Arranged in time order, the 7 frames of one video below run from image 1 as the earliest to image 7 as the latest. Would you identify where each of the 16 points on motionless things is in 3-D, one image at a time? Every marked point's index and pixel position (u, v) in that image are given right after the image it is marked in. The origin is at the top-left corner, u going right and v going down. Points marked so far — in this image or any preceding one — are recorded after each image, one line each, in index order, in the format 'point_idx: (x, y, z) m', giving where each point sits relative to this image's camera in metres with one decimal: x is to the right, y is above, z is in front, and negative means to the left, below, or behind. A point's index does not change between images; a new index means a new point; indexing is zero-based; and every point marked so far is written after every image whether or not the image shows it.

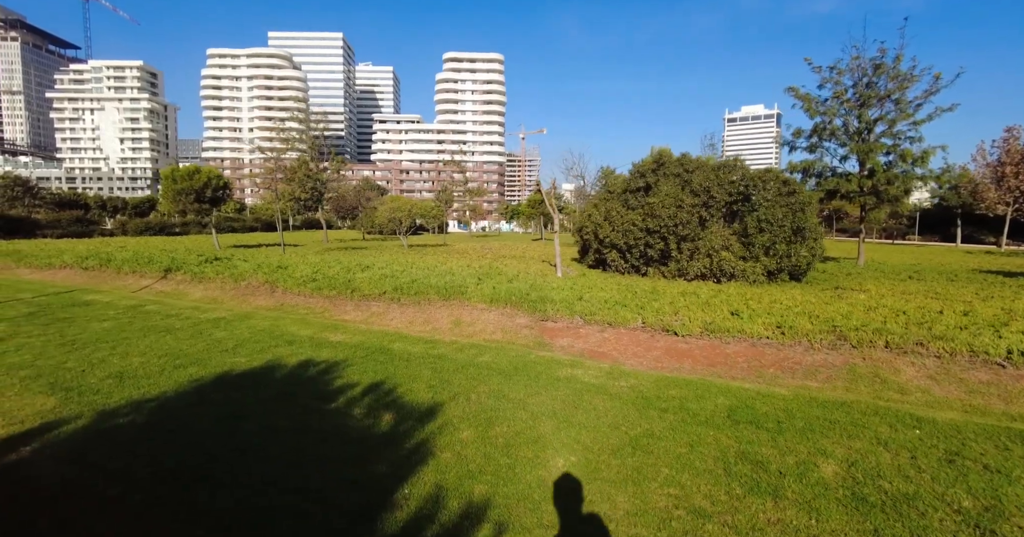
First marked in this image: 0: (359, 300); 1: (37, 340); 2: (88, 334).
0: (-3.5, -0.7, +11.5) m
1: (-7.4, -1.1, +7.8) m
2: (-7.0, -1.1, +8.3) m
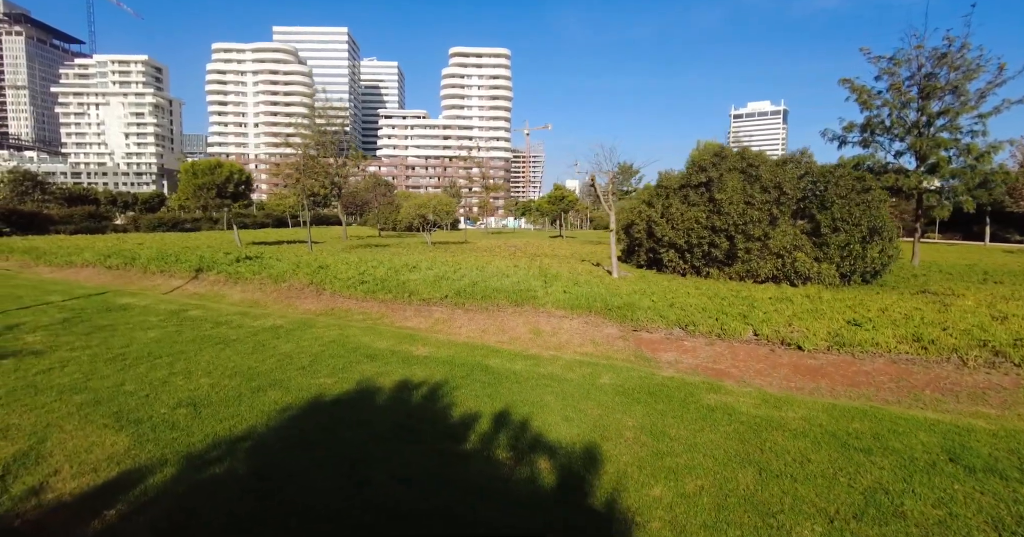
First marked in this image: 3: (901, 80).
0: (-2.0, -0.8, +10.6) m
1: (-5.9, -1.2, +6.9) m
2: (-5.4, -1.1, +7.3) m
3: (+15.5, +7.5, +20.0) m
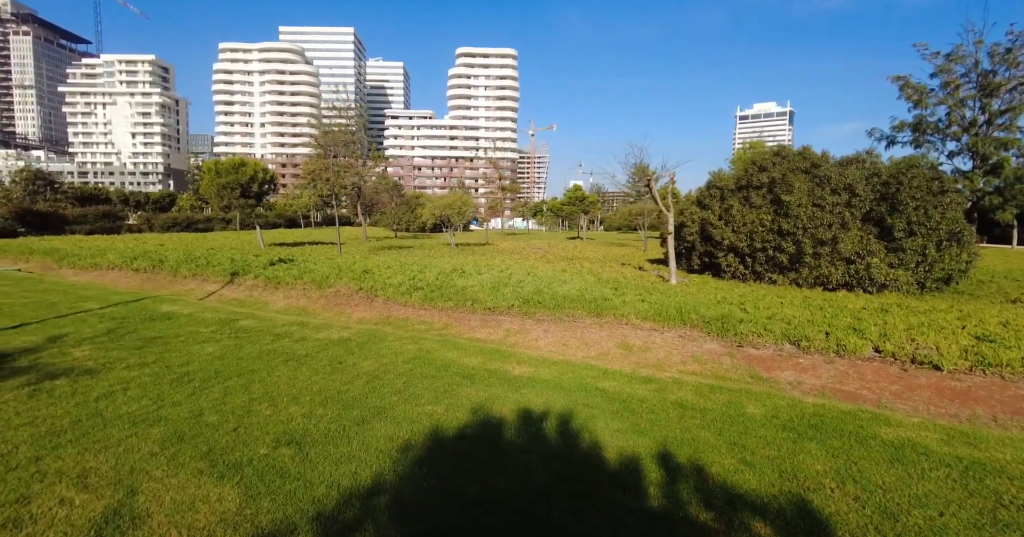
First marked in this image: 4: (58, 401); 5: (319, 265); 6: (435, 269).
0: (-0.6, -0.9, +9.8) m
1: (-4.5, -1.3, +6.1) m
2: (-4.0, -1.2, +6.5) m
3: (+16.9, +7.3, +19.1) m
4: (-4.7, -1.4, +5.2) m
5: (-5.6, +0.1, +14.5) m
6: (-2.1, 0.0, +14.0) m
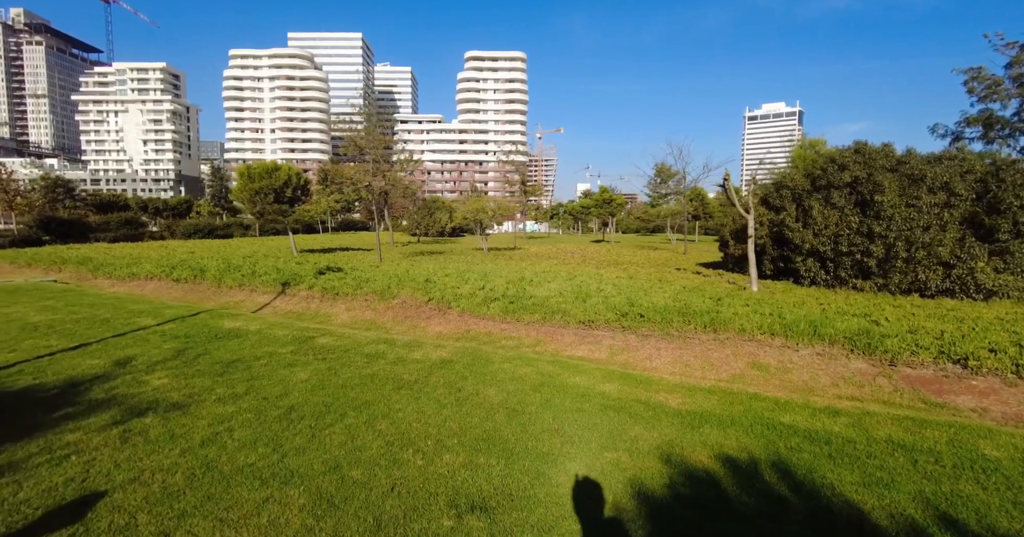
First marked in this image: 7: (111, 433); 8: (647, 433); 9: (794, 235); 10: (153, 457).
0: (+1.1, -1.0, +8.9) m
1: (-2.8, -1.4, +5.2) m
2: (-2.4, -1.4, +5.6) m
3: (+18.7, +7.2, +18.1) m
4: (-3.0, -1.5, +4.3) m
5: (-3.8, -0.1, +13.7) m
6: (-0.4, -0.2, +13.1) m
7: (-3.7, -1.5, +4.6) m
8: (+1.2, -1.5, +4.7) m
9: (+7.9, +0.9, +14.1) m
10: (-3.0, -1.6, +4.2) m
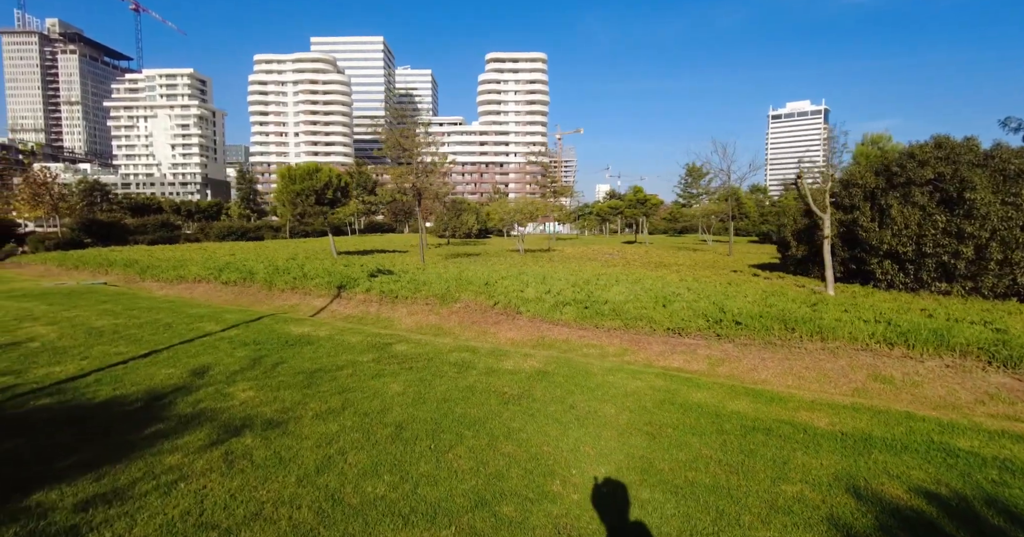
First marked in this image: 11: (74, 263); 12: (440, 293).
0: (+2.5, -1.1, +8.3) m
1: (-1.6, -1.5, +4.8) m
2: (-1.2, -1.4, +5.2) m
3: (+20.3, +7.1, +16.9) m
4: (-1.9, -1.6, +3.9) m
5: (-2.3, -0.2, +13.2) m
6: (+1.1, -0.3, +12.5) m
7: (-2.5, -1.5, +4.2) m
8: (+2.4, -1.6, +4.1) m
9: (+9.4, +0.9, +13.2) m
10: (-1.8, -1.6, +3.7) m
11: (-15.9, +0.2, +18.2) m
12: (-1.6, -0.5, +10.8) m
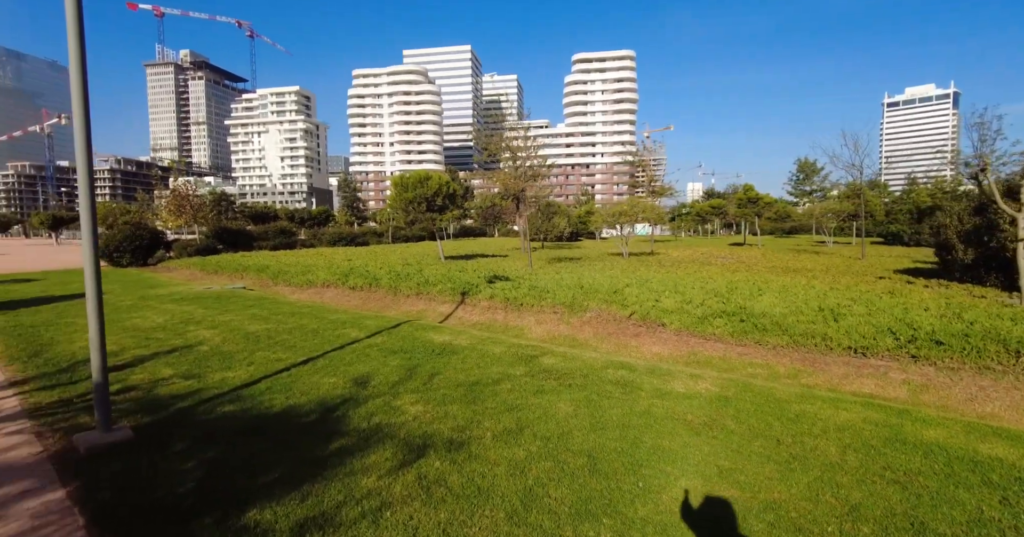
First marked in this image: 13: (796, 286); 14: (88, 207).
0: (+4.7, -1.2, +7.2) m
1: (+0.1, -1.6, +4.4) m
2: (+0.6, -1.6, +4.7) m
3: (+23.7, +6.9, +12.9) m
4: (-0.3, -1.7, +3.6) m
5: (+0.8, -0.4, +12.9) m
6: (+4.0, -0.4, +11.7) m
7: (-0.8, -1.7, +4.0) m
8: (+4.0, -1.7, +3.1) m
9: (+12.3, +0.7, +11.0) m
10: (-0.2, -1.7, +3.4) m
11: (-11.8, 0.0, +20.0) m
12: (+1.2, -0.7, +10.4) m
13: (+7.1, -0.4, +12.6) m
14: (-3.8, +0.5, +4.5) m
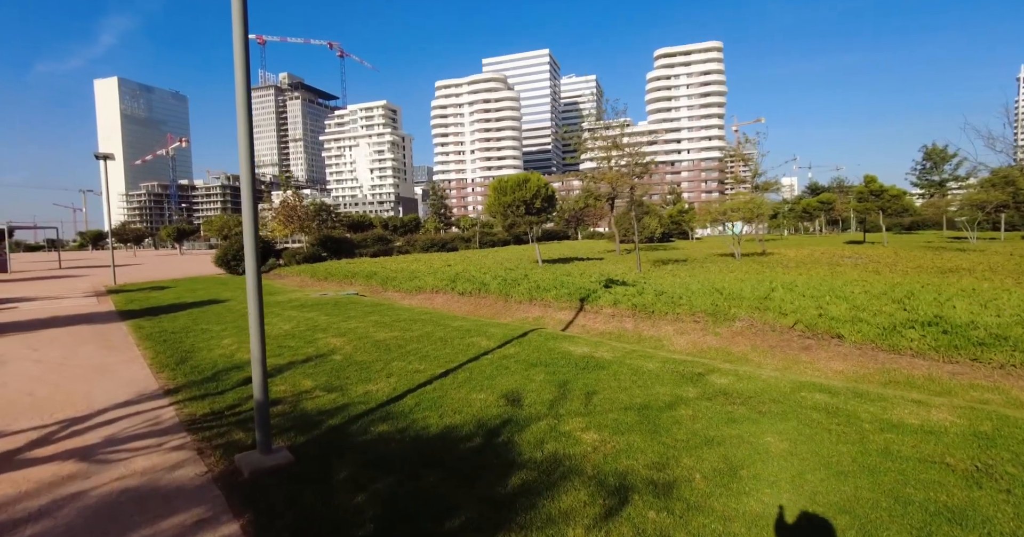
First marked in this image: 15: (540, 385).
0: (+6.7, -1.2, +5.6) m
1: (+1.7, -1.6, +3.5) m
2: (+2.3, -1.6, +3.8) m
3: (+26.2, +7.1, +8.4) m
4: (+1.2, -1.7, +2.7) m
5: (+3.6, -0.4, +11.8) m
6: (+6.7, -0.4, +10.1) m
7: (+0.7, -1.7, +3.2) m
8: (+5.4, -1.6, +1.6) m
9: (+14.8, +0.8, +8.2) m
10: (+1.2, -1.7, +2.6) m
11: (-7.8, -0.2, +20.7) m
12: (+3.6, -0.7, +9.3) m
13: (+9.8, -0.4, +10.5) m
14: (-2.2, +0.5, +4.2) m
15: (+0.3, -1.4, +6.2) m
